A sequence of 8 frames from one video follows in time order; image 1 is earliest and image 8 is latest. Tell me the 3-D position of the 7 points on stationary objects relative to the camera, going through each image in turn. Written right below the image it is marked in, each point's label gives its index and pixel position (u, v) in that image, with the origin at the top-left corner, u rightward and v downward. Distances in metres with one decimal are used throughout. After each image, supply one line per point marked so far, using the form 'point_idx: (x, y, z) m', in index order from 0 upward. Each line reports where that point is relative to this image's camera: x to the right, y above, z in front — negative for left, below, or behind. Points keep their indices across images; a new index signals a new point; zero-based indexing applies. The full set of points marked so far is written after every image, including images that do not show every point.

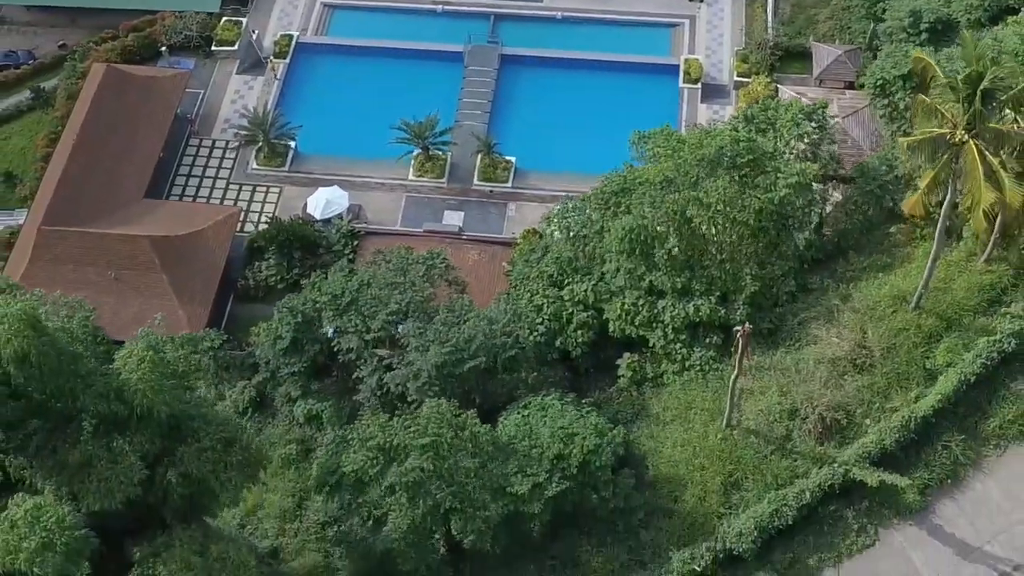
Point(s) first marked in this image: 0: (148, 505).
0: (-4.7, -2.8, +15.4) m
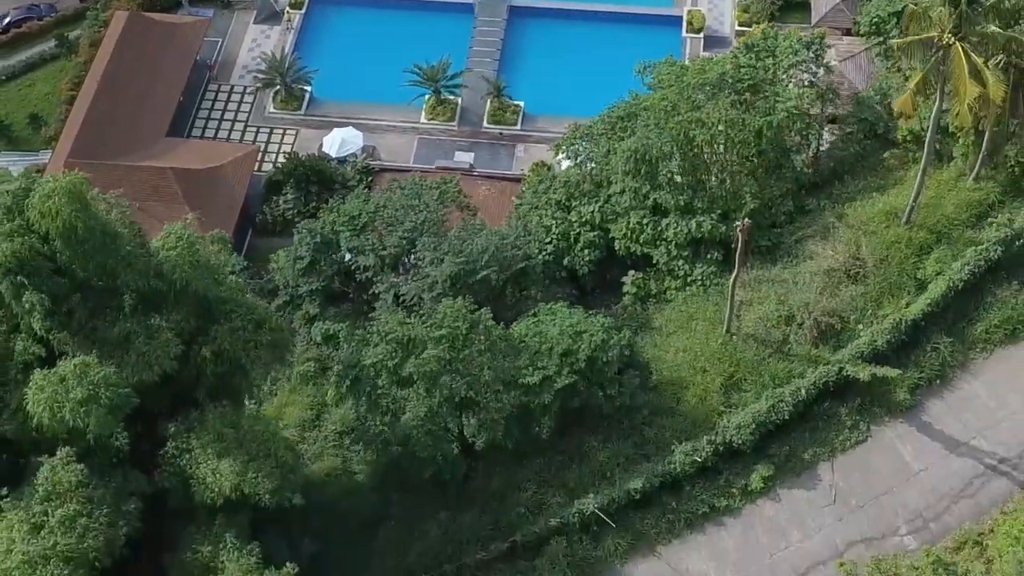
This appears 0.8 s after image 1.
0: (-4.6, -1.3, +16.3) m
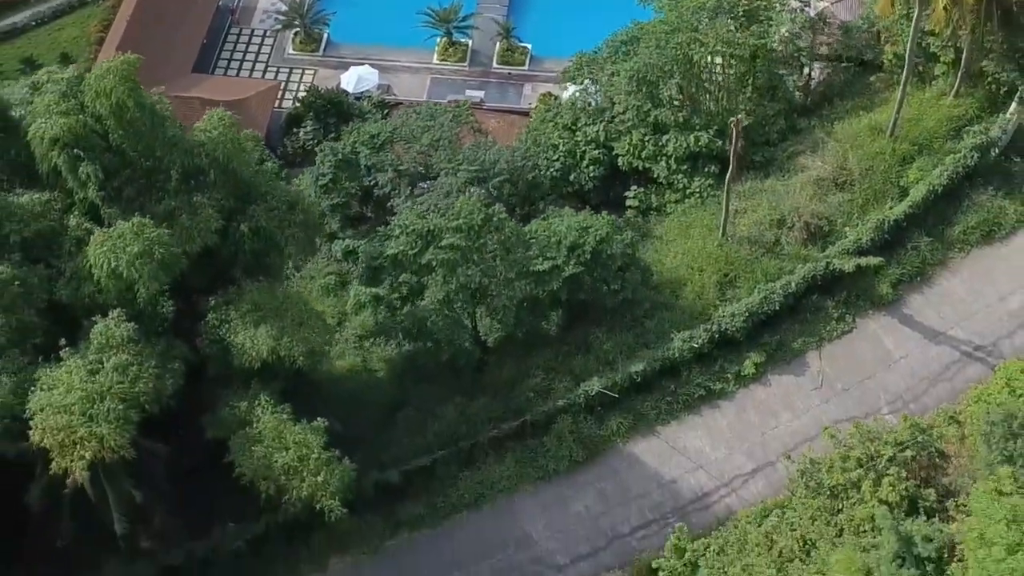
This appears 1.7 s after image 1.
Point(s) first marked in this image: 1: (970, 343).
0: (-4.4, +0.5, +17.8) m
1: (+7.7, -0.9, +19.9) m
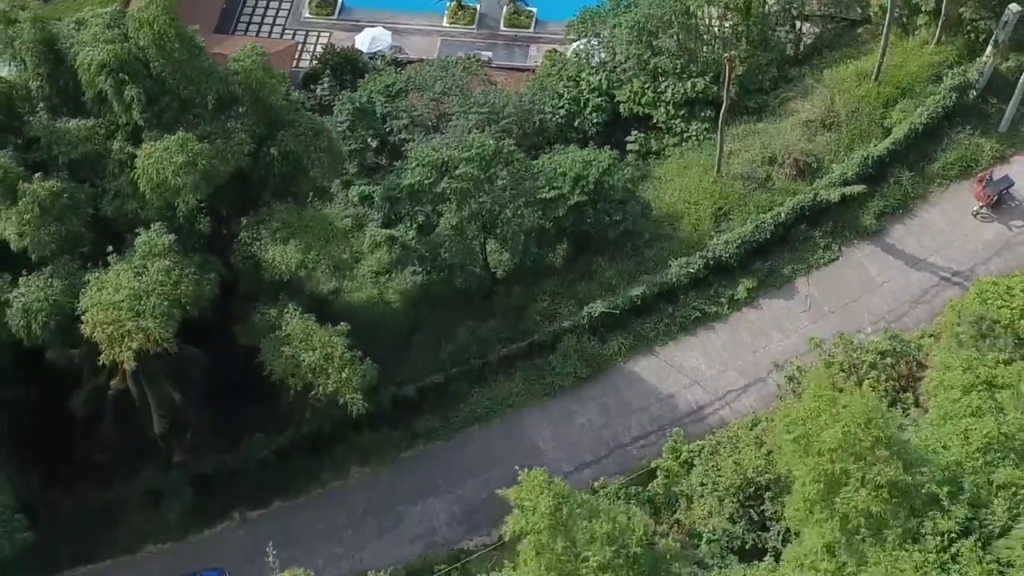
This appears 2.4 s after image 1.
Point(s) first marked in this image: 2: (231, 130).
0: (-4.2, +1.8, +19.2) m
1: (+7.9, +0.4, +21.4) m
2: (-4.4, +2.5, +18.7) m
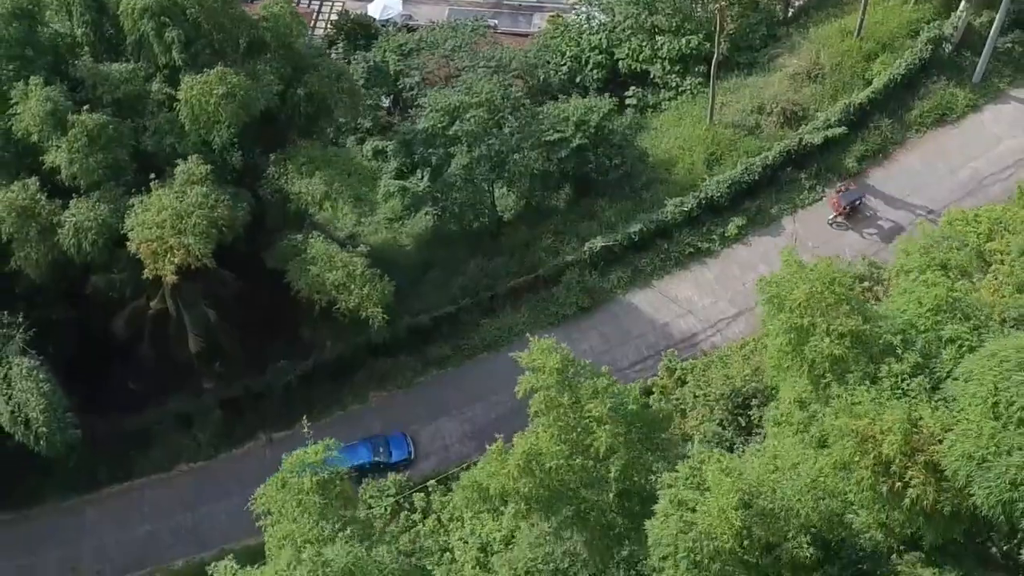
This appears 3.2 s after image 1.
0: (-4.1, +3.0, +20.8) m
1: (+8.0, +1.6, +23.0) m
2: (-4.3, +3.7, +20.3) m
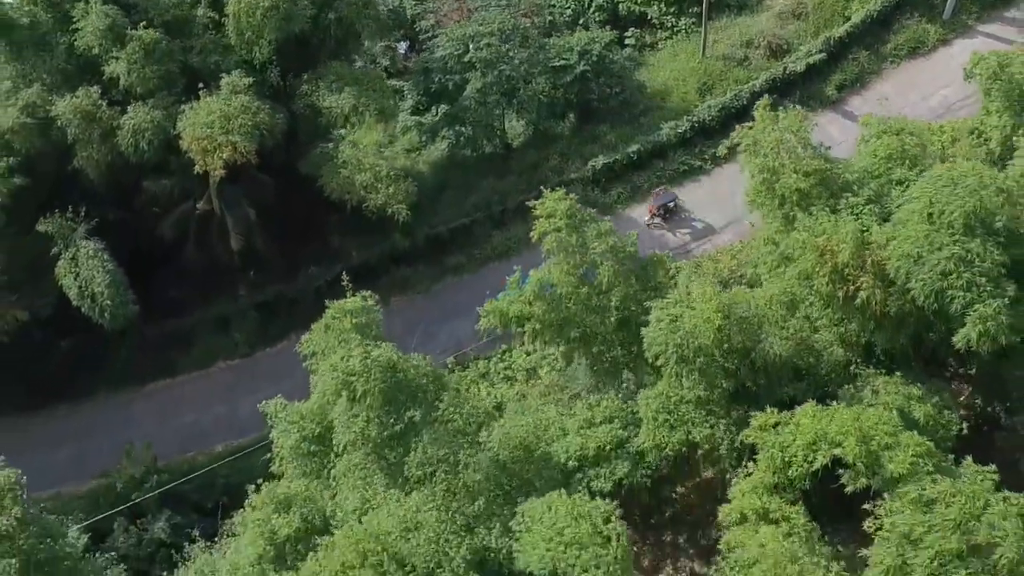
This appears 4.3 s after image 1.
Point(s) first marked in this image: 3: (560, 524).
0: (-3.9, +4.8, +23.0) m
1: (+8.2, +3.4, +25.2) m
2: (-4.1, +5.6, +22.5) m
3: (+0.5, -2.5, +12.6) m
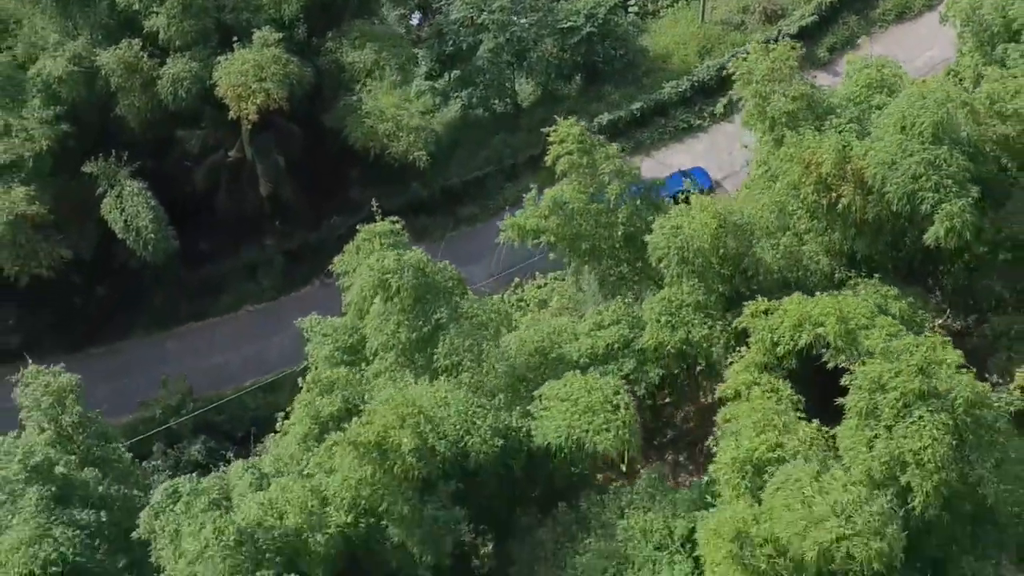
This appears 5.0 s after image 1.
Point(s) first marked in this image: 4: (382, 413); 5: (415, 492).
0: (-3.7, +6.0, +24.6) m
1: (+8.5, +4.5, +26.8) m
2: (-3.9, +6.7, +24.1) m
3: (+0.8, -1.3, +14.2) m
4: (-1.5, -1.4, +13.8) m
5: (-1.1, -2.3, +13.4) m
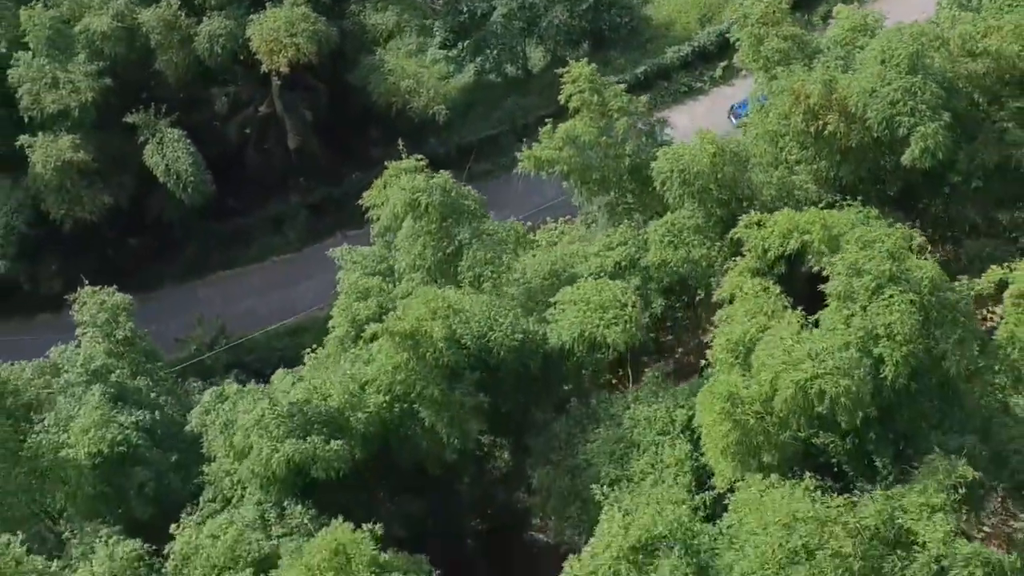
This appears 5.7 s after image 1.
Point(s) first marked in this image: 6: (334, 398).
0: (-3.4, +7.1, +26.2) m
1: (+8.7, +5.6, +28.4) m
2: (-3.6, +7.9, +25.7) m
3: (+1.0, -0.1, +15.8) m
4: (-1.3, -0.3, +15.4) m
5: (-0.9, -1.2, +15.0) m
6: (-2.2, -1.4, +14.8) m
